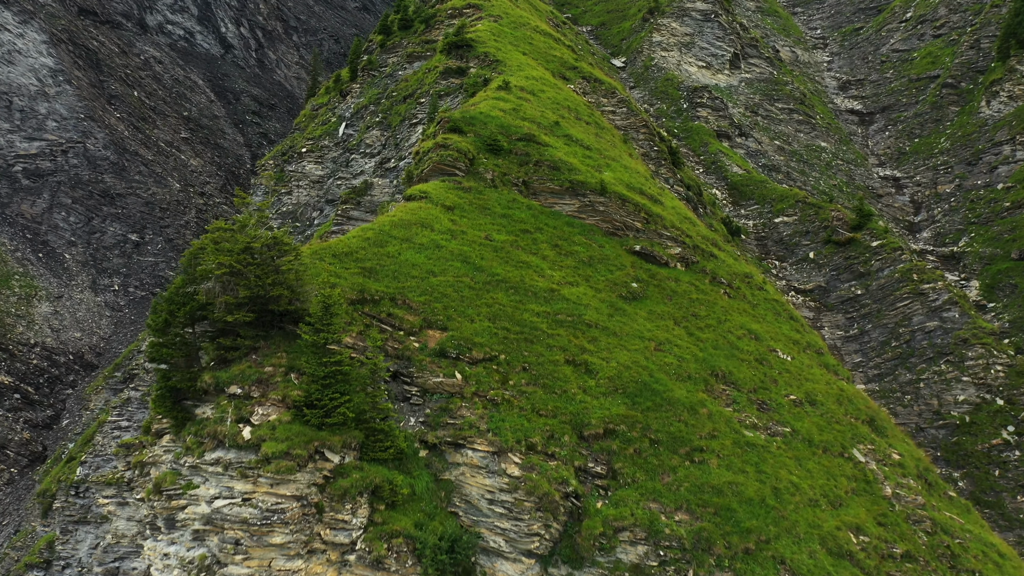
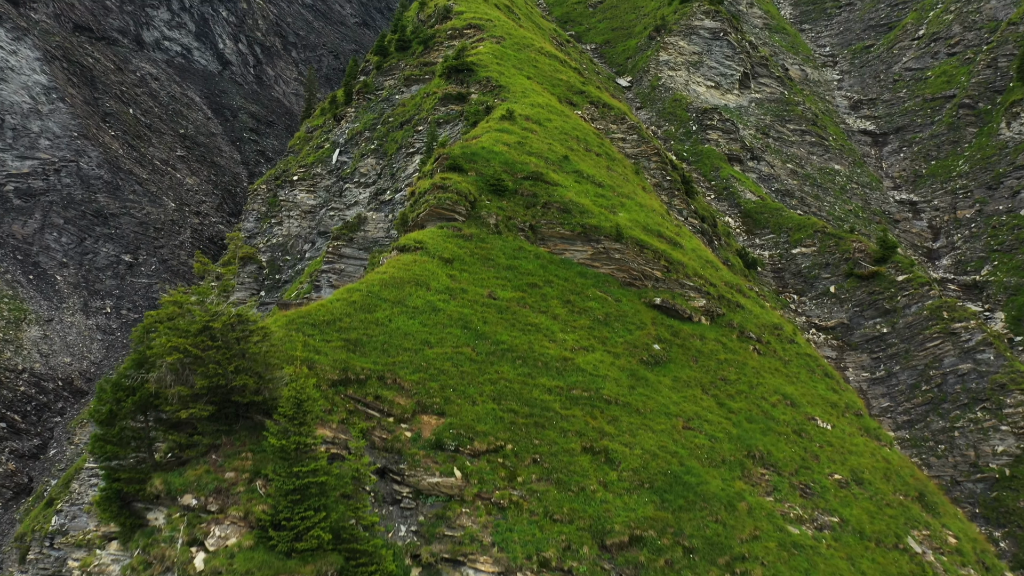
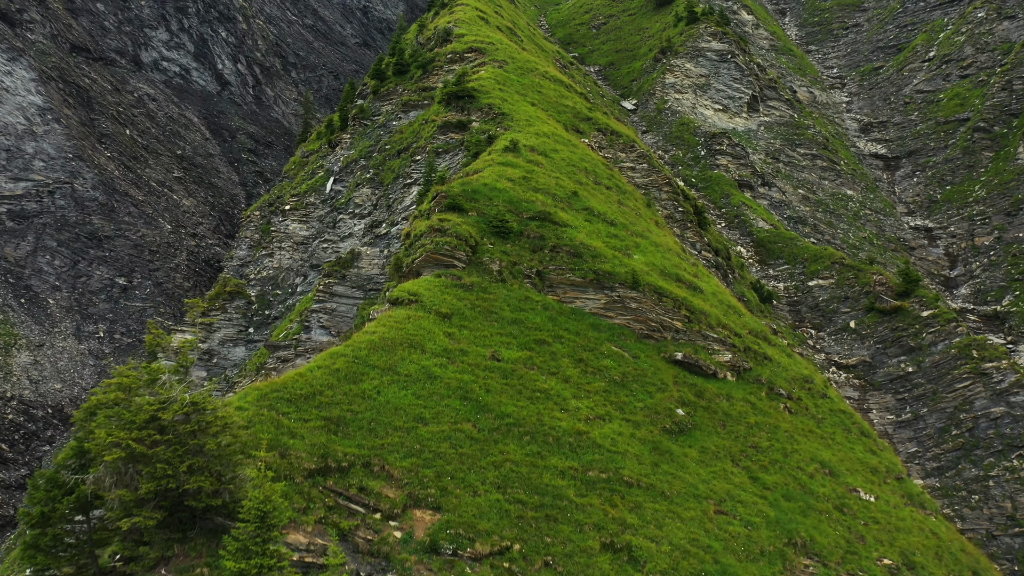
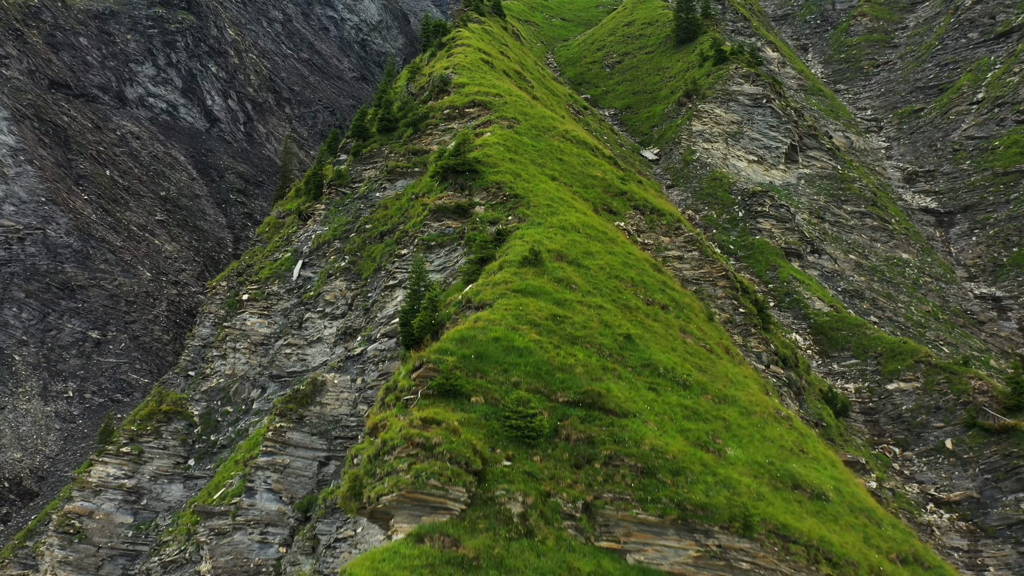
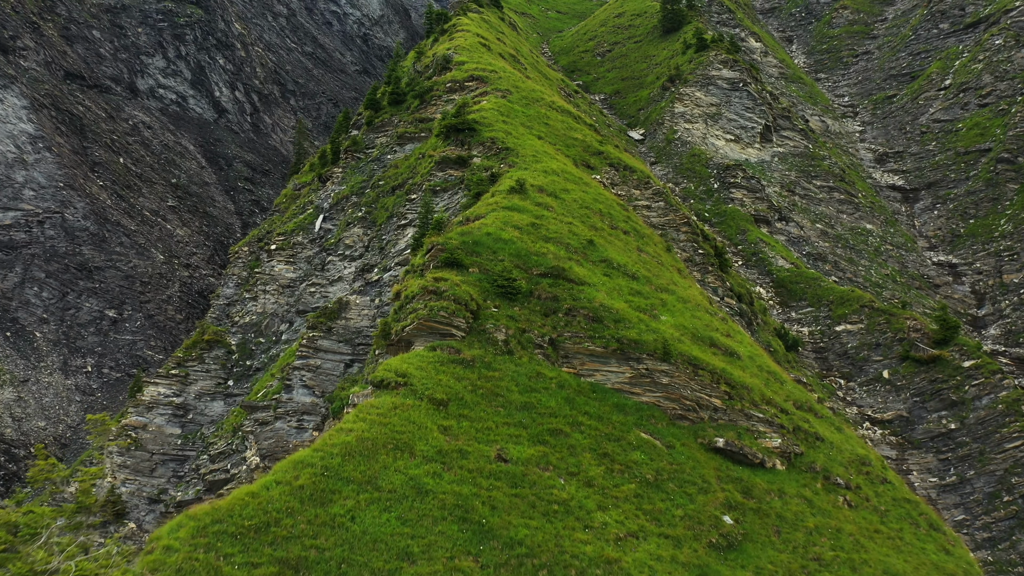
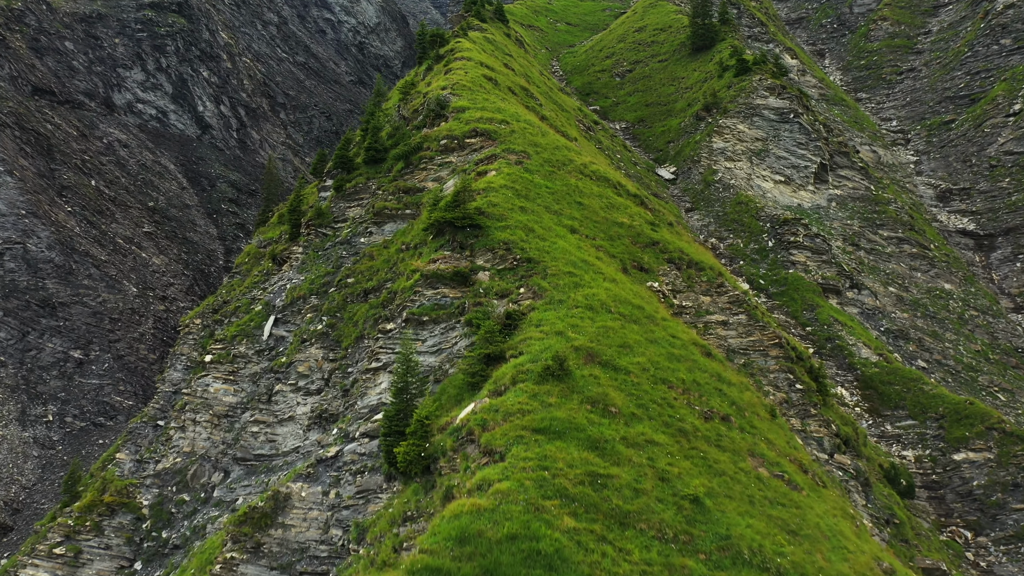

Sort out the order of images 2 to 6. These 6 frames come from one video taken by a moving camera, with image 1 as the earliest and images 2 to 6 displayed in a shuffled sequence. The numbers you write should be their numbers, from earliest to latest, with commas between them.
2, 3, 5, 4, 6
